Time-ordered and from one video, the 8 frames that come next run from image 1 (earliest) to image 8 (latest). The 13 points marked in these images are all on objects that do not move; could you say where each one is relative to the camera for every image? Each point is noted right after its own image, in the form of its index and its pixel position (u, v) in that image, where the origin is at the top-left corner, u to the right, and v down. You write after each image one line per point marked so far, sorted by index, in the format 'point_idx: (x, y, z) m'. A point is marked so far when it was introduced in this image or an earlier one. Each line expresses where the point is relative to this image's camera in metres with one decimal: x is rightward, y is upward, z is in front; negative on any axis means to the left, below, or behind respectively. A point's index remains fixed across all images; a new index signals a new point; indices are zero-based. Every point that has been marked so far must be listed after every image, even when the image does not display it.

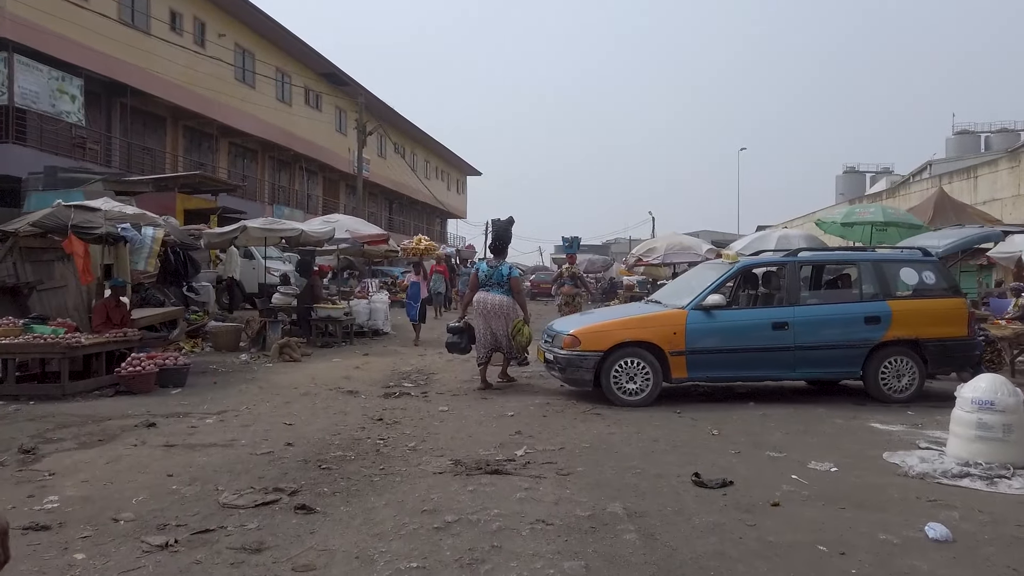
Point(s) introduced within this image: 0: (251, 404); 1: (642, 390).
0: (-2.4, -1.1, +7.2) m
1: (+1.2, -0.9, +7.0) m
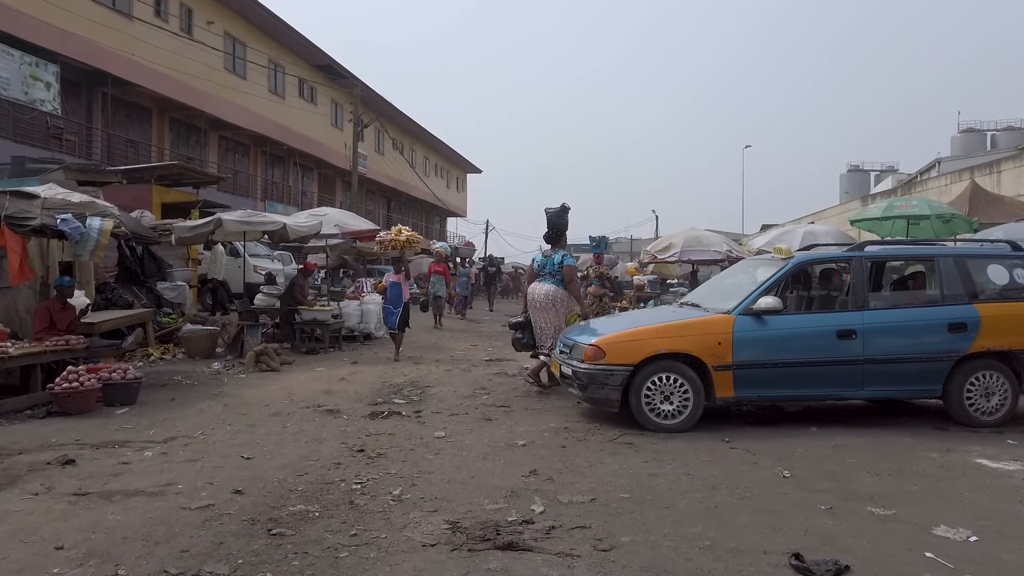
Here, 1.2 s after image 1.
0: (-2.3, -1.1, +6.0) m
1: (+1.3, -0.9, +5.8) m
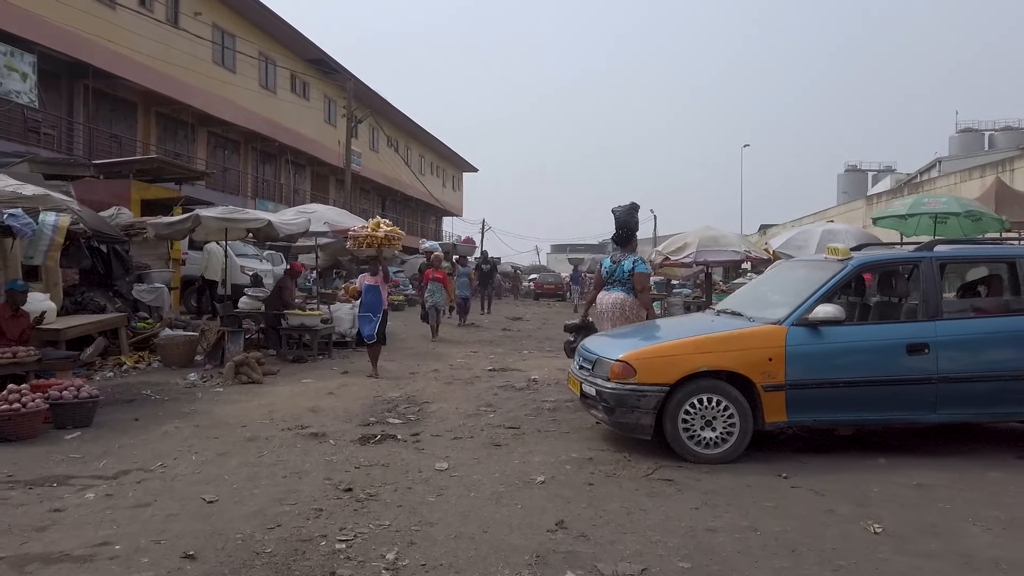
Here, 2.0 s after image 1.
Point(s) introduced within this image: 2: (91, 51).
0: (-2.3, -1.1, +5.1) m
1: (+1.3, -1.0, +4.9) m
2: (-10.9, +6.1, +20.0) m
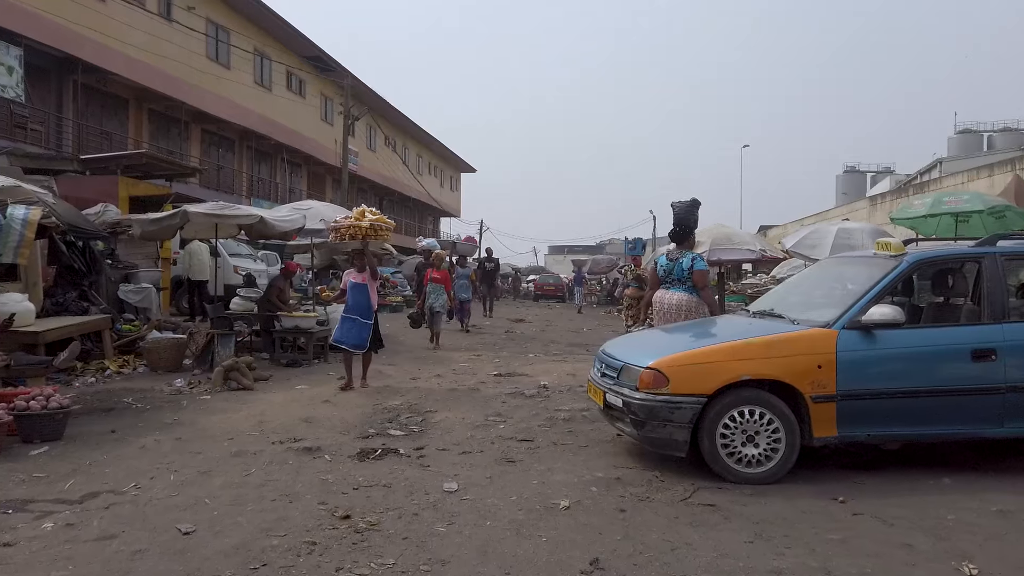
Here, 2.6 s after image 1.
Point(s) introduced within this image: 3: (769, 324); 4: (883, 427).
0: (-2.2, -1.1, +4.6) m
1: (+1.4, -1.0, +4.4) m
2: (-10.8, +6.1, +19.4) m
3: (+1.6, -0.2, +4.8) m
4: (+2.2, -0.8, +4.5) m
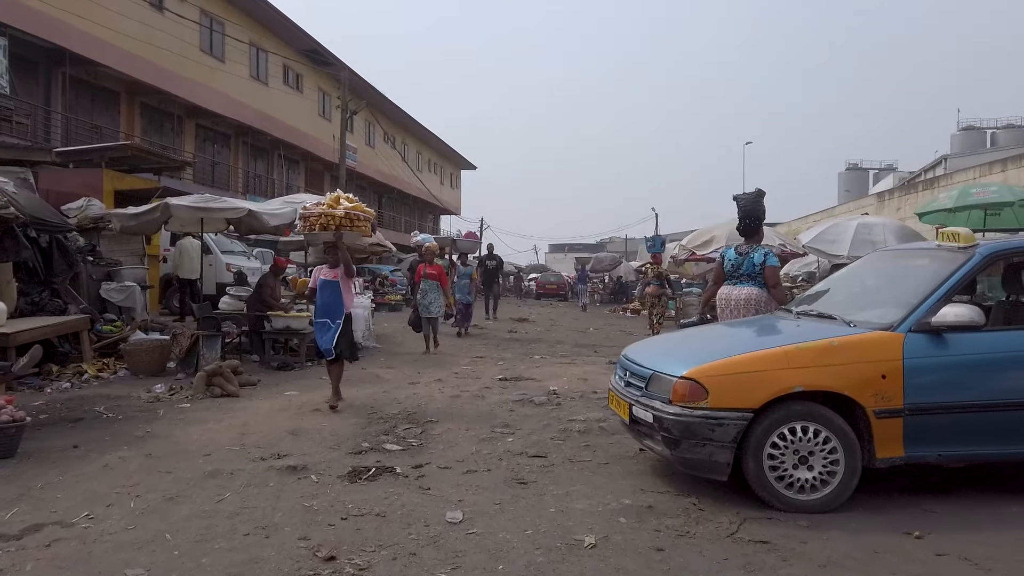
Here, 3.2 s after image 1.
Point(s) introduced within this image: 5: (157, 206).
0: (-2.1, -1.1, +4.0) m
1: (+1.5, -0.9, +3.8) m
2: (-10.8, +6.1, +18.8) m
3: (+1.6, -0.2, +4.2) m
4: (+2.2, -0.8, +3.9) m
5: (-4.1, +0.9, +8.9) m
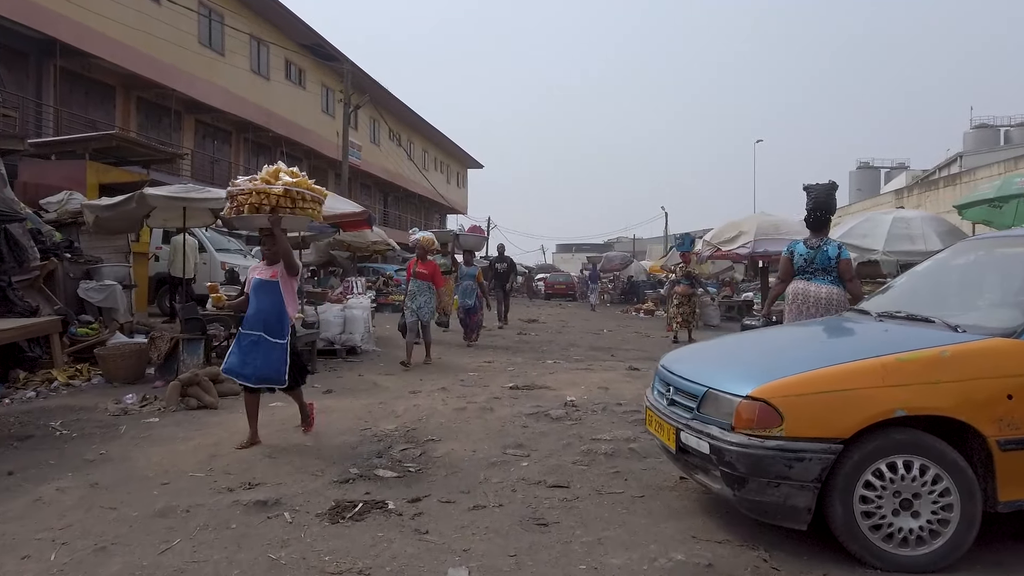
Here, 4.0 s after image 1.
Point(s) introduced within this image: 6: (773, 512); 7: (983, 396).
0: (-2.0, -1.1, +3.1) m
1: (+1.6, -0.9, +2.9) m
2: (-10.6, +6.1, +18.0) m
3: (+1.7, -0.2, +3.3) m
4: (+2.3, -0.8, +3.0) m
5: (-4.0, +1.0, +8.1) m
6: (+1.0, -0.9, +3.0) m
7: (+1.8, -0.4, +2.9) m
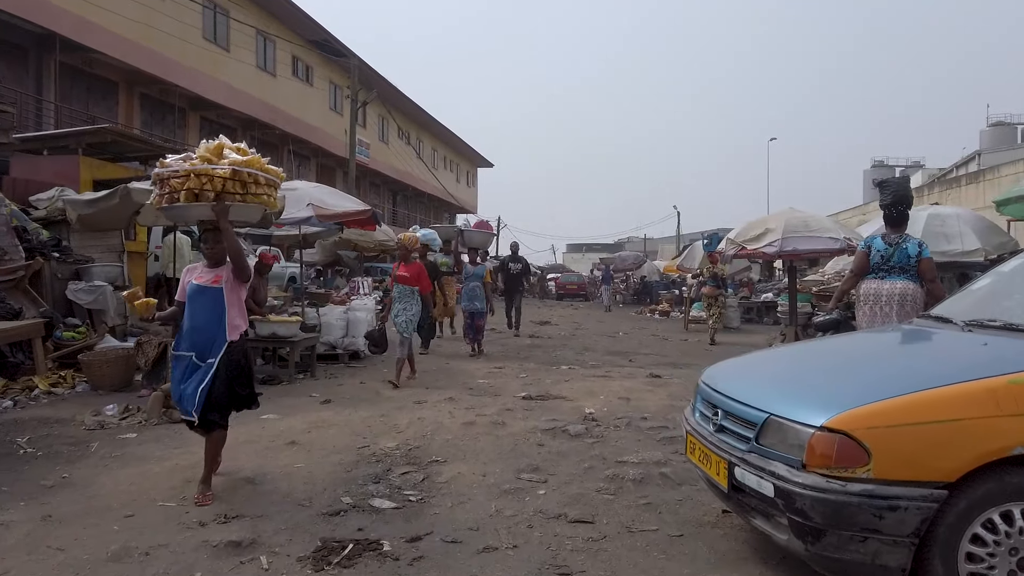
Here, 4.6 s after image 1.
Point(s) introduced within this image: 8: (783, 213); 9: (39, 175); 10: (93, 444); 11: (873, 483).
0: (-1.9, -1.1, +2.6) m
1: (+1.7, -0.9, +2.3) m
2: (-10.3, +6.1, +17.6) m
3: (+1.8, -0.2, +2.7) m
4: (+2.4, -0.8, +2.4) m
5: (-3.8, +0.9, +7.6) m
6: (+1.1, -0.9, +2.4) m
7: (+1.9, -0.4, +2.3) m
8: (+3.5, +1.0, +10.0) m
9: (-7.0, +1.6, +11.4) m
10: (-2.8, -1.0, +5.1) m
11: (+1.1, -0.6, +2.4) m
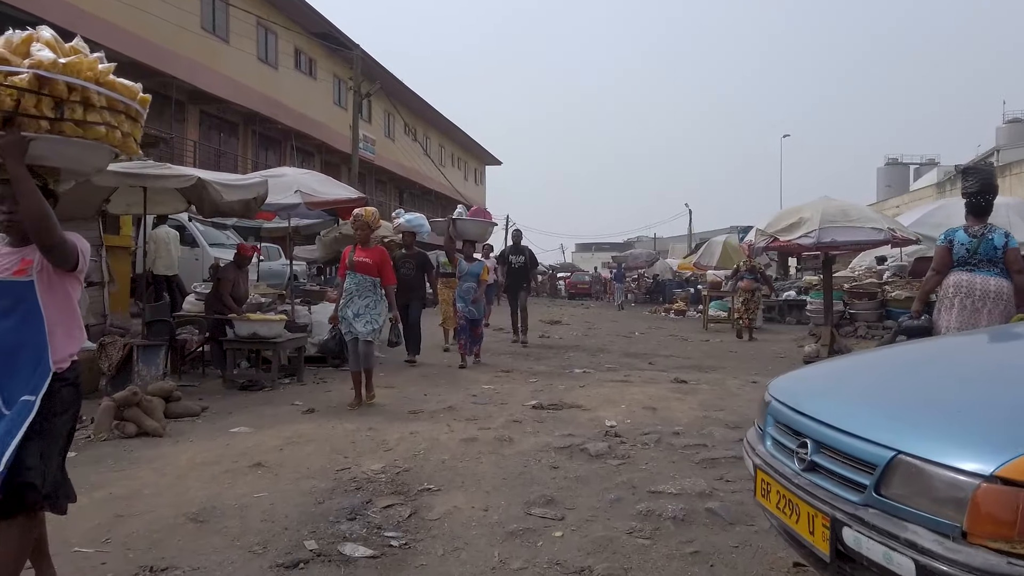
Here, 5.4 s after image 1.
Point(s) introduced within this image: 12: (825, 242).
0: (-1.9, -1.1, +1.8) m
1: (+1.7, -0.9, +1.5) m
2: (-10.1, +6.2, +16.9) m
3: (+1.8, -0.2, +1.8) m
4: (+2.4, -0.7, +1.6) m
5: (-3.8, +1.0, +6.8) m
6: (+1.1, -0.8, +1.5) m
7: (+1.9, -0.4, +1.5) m
8: (+3.6, +1.0, +9.1) m
9: (-6.9, +1.7, +10.7) m
10: (-2.7, -1.0, +4.3) m
11: (+1.1, -0.5, +1.5) m
12: (+3.5, +0.5, +8.6) m
